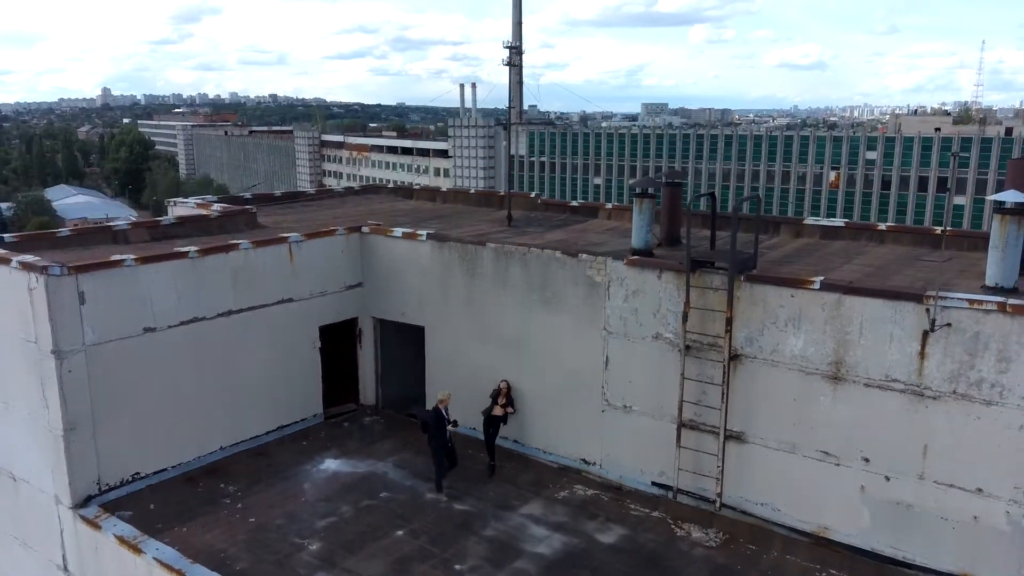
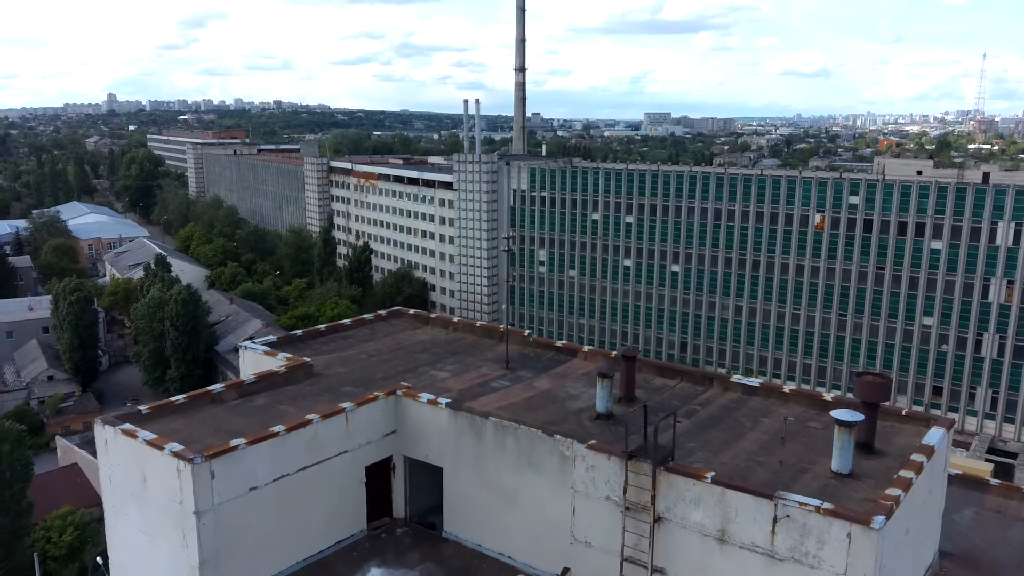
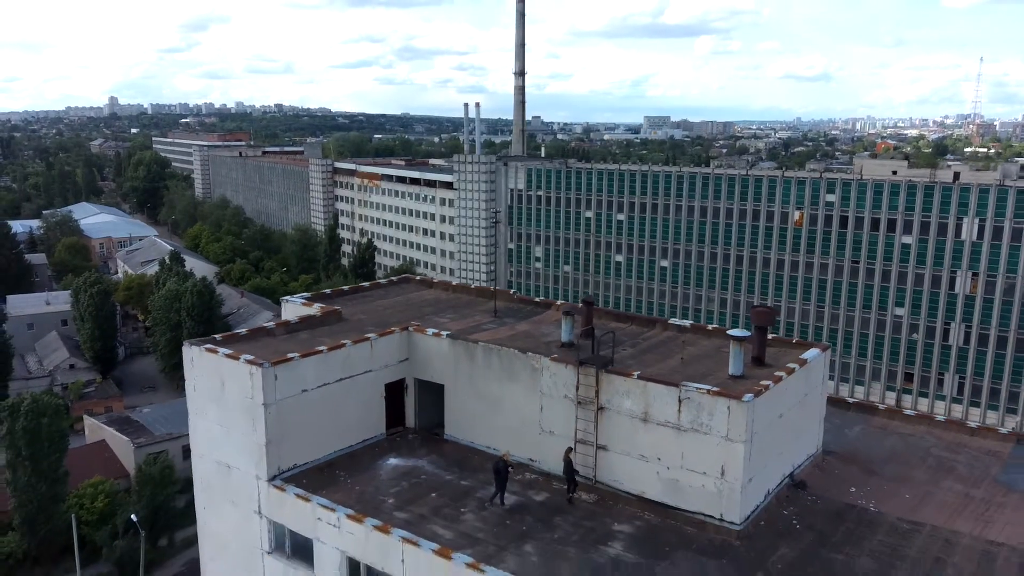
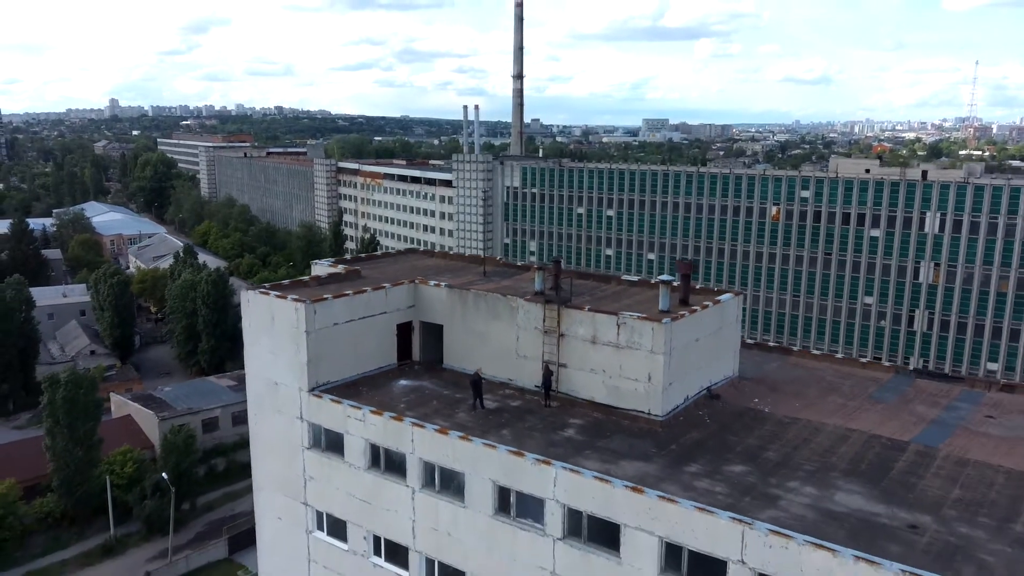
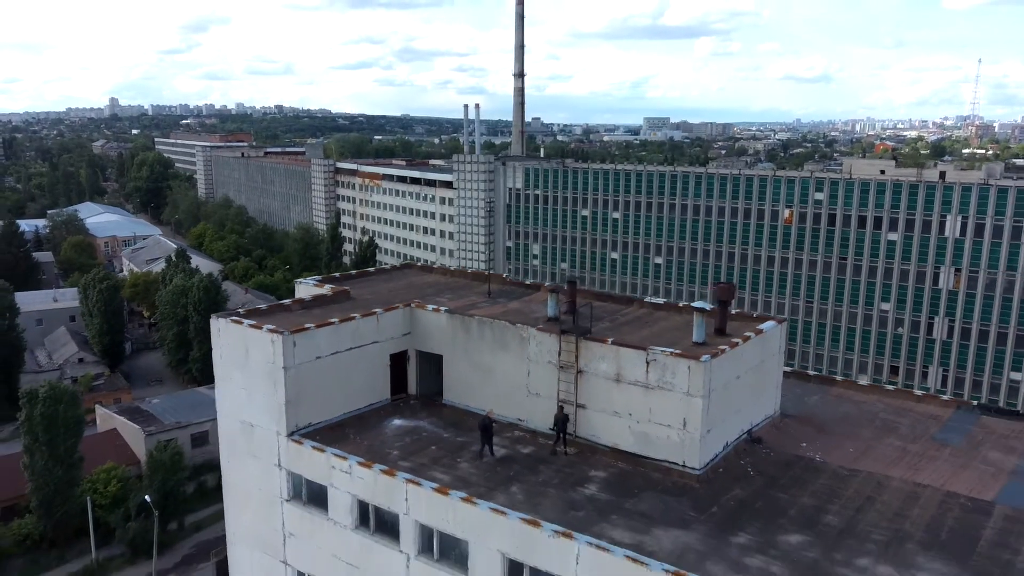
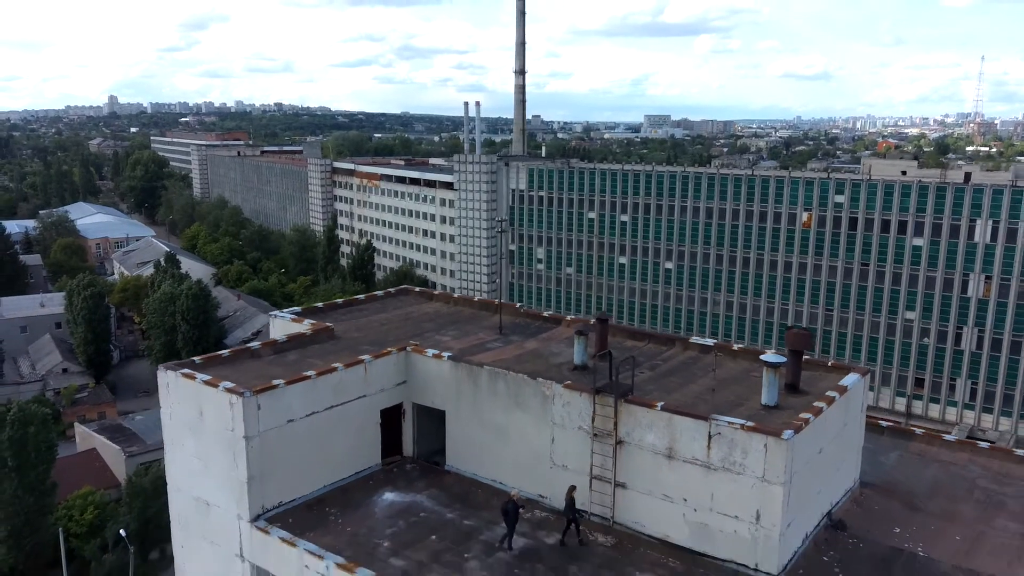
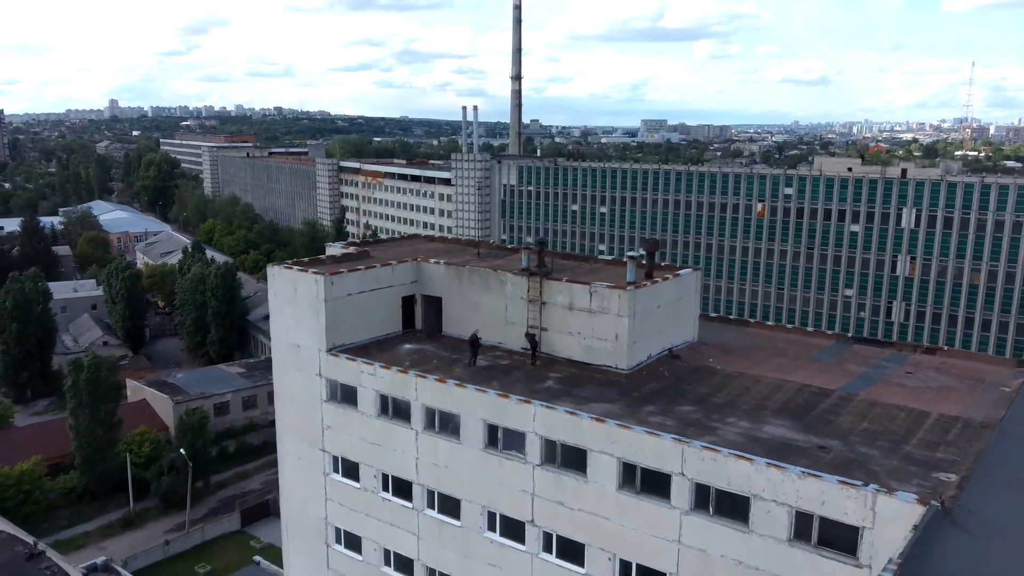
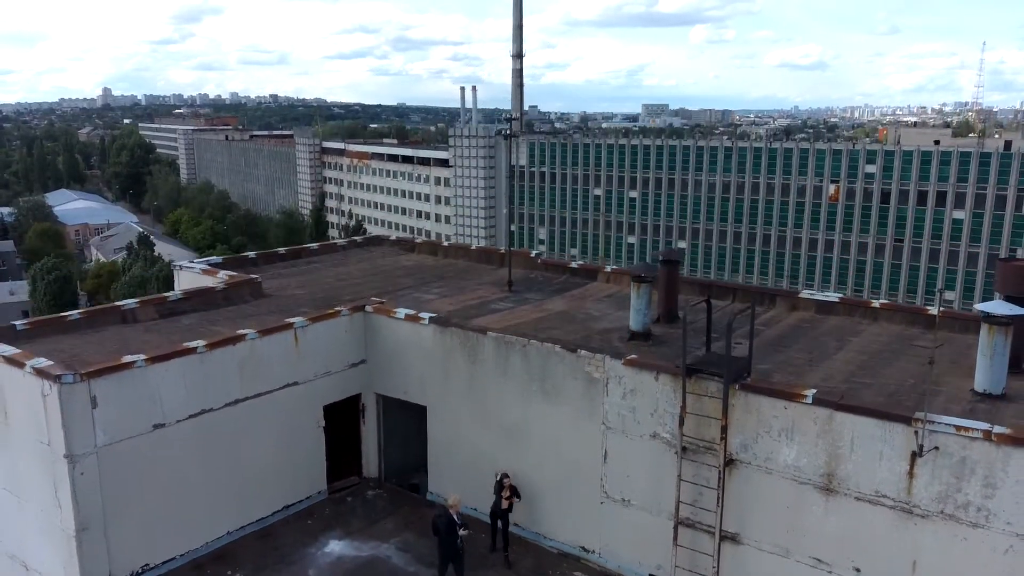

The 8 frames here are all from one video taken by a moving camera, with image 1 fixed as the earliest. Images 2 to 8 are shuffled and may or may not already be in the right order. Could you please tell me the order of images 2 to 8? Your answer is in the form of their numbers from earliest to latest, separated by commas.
8, 2, 6, 3, 5, 4, 7
